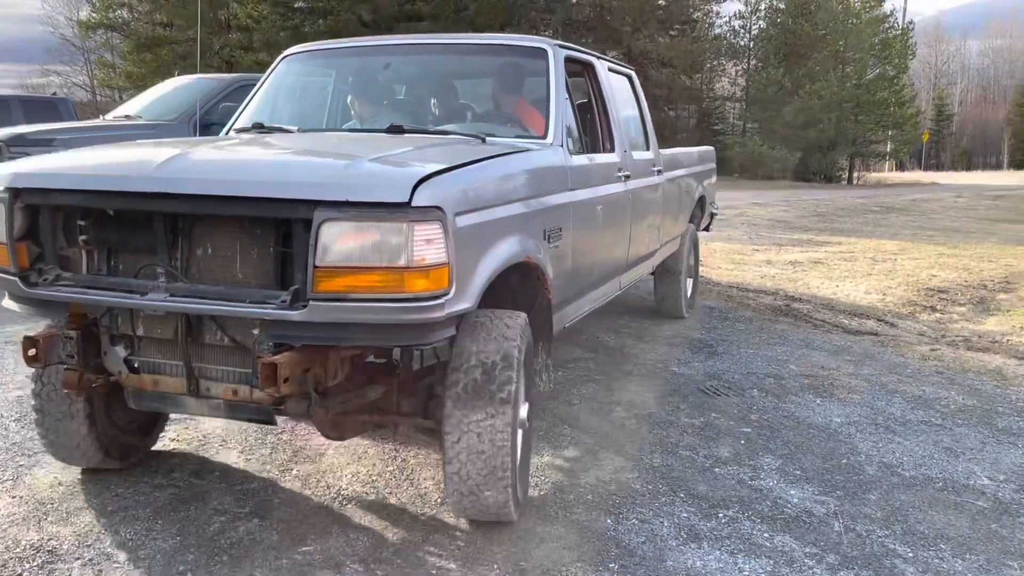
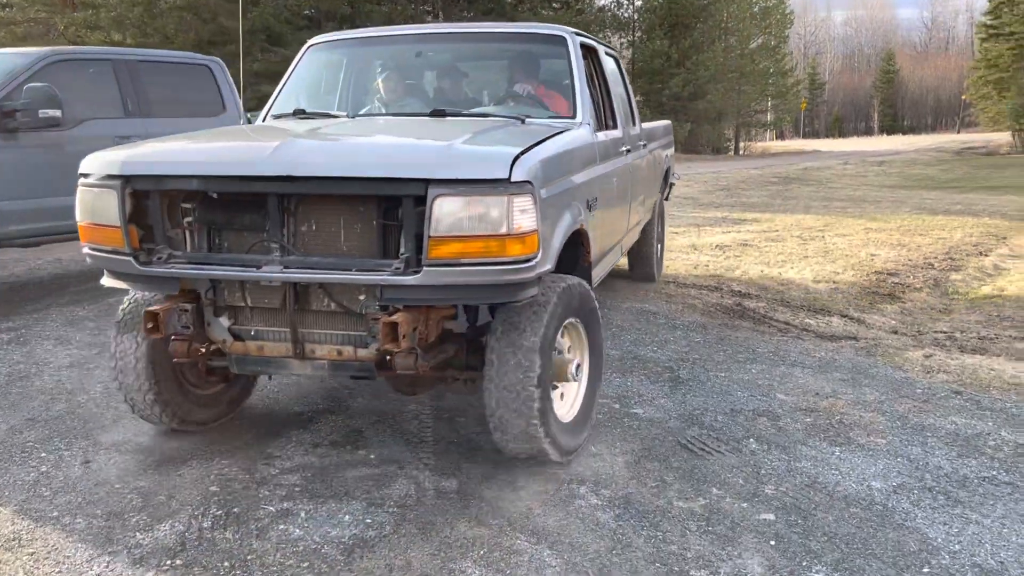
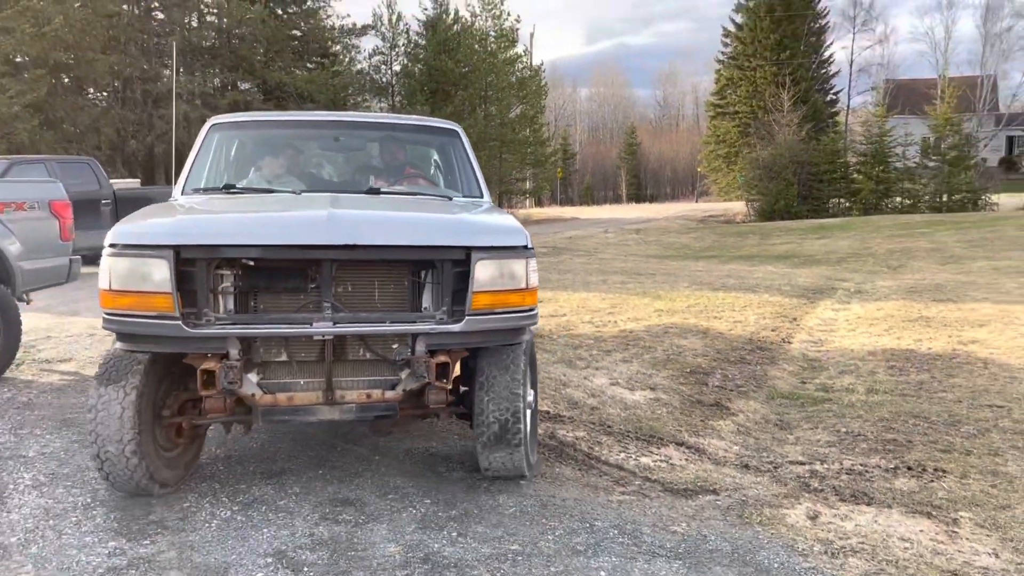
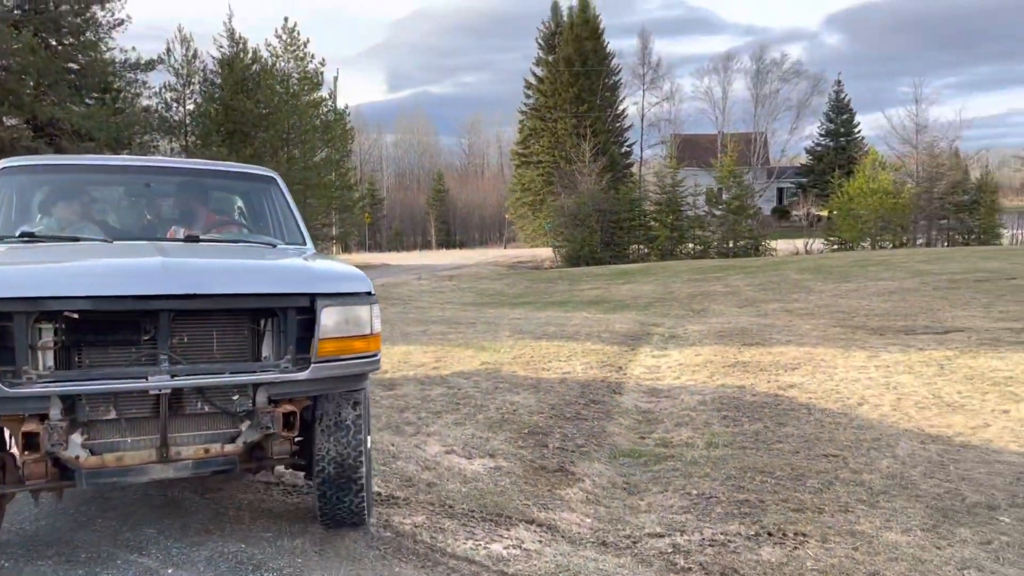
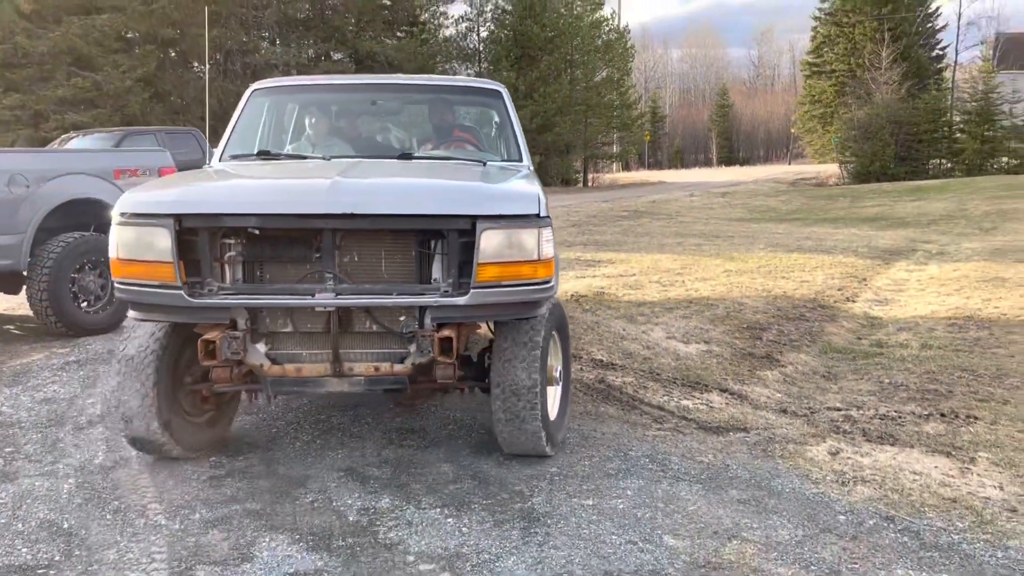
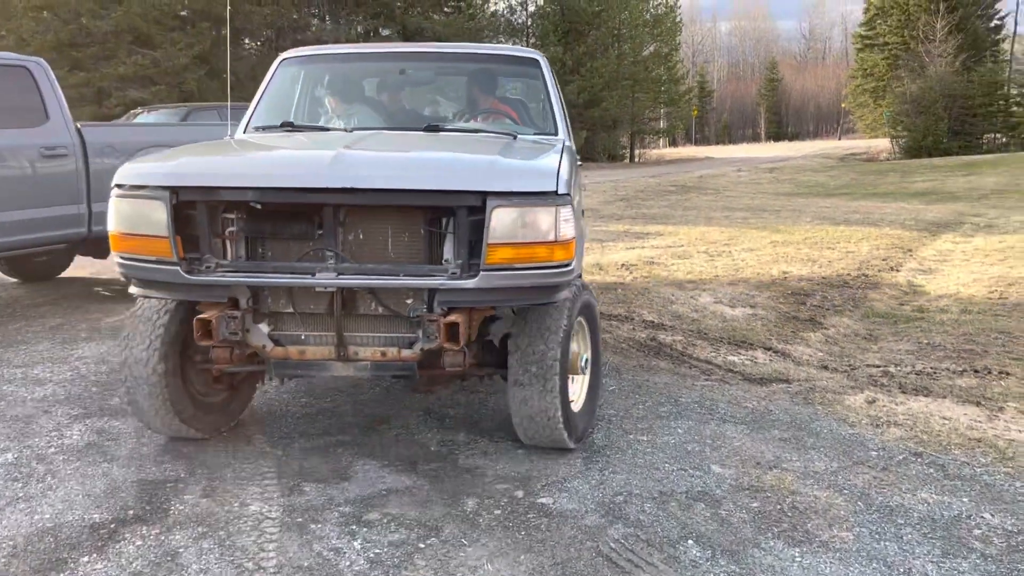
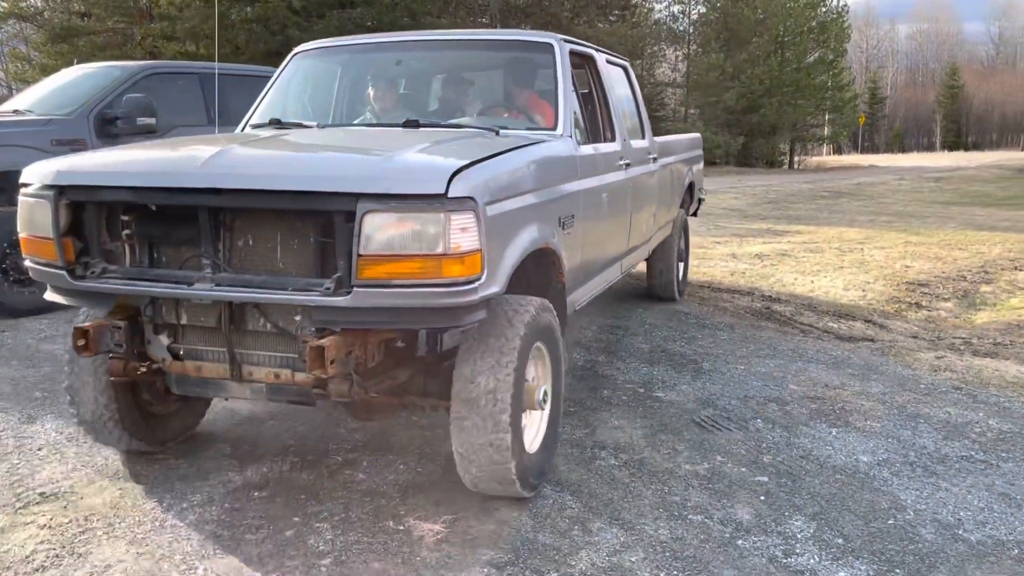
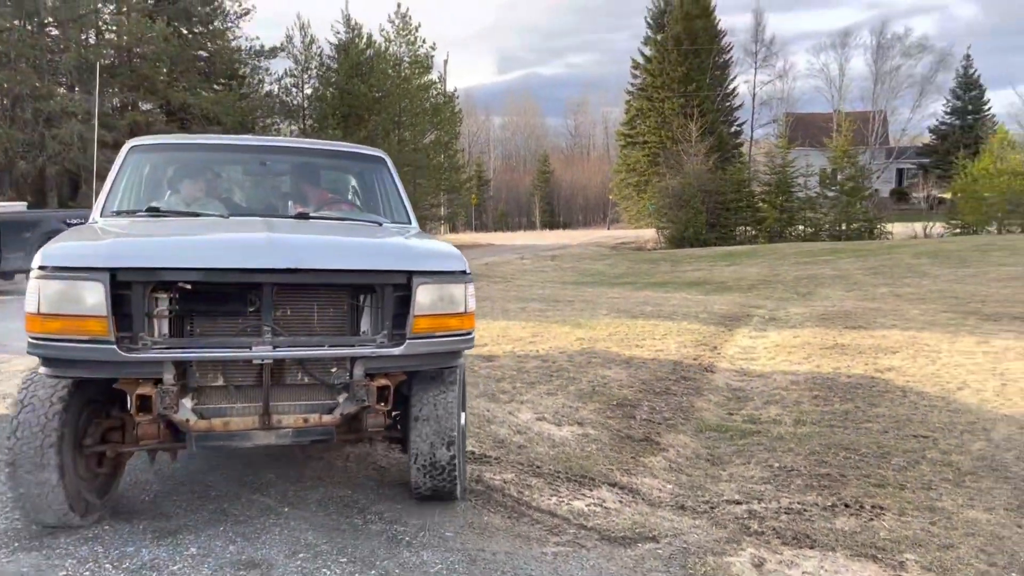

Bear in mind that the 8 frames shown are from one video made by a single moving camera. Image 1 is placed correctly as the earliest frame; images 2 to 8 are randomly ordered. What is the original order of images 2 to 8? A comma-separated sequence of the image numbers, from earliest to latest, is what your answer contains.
7, 2, 6, 5, 3, 8, 4
